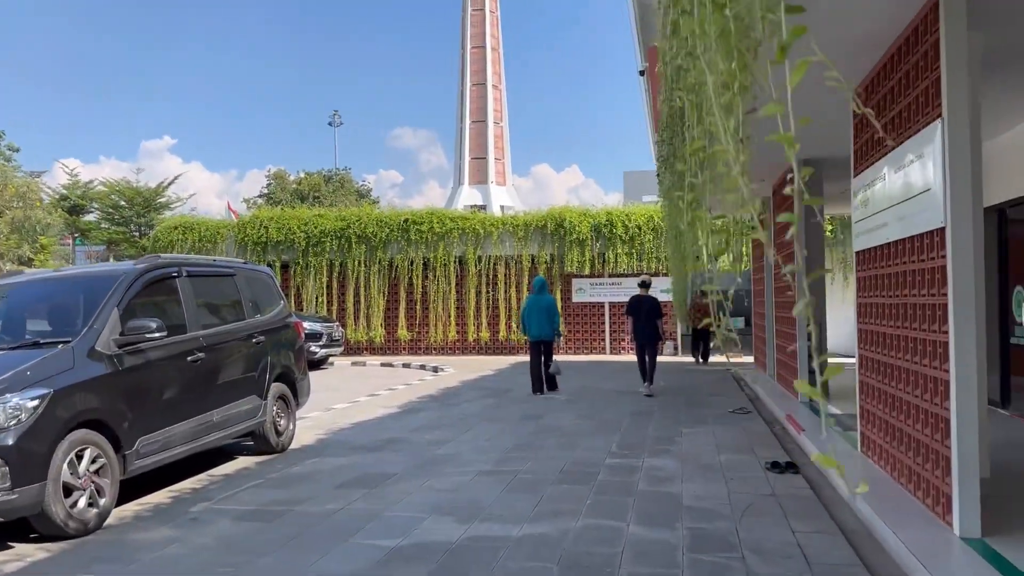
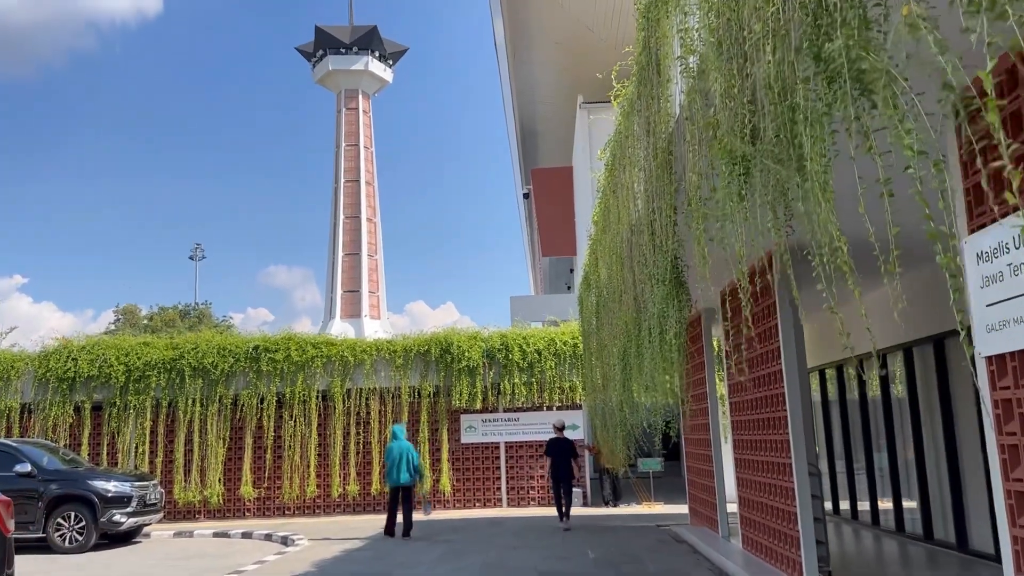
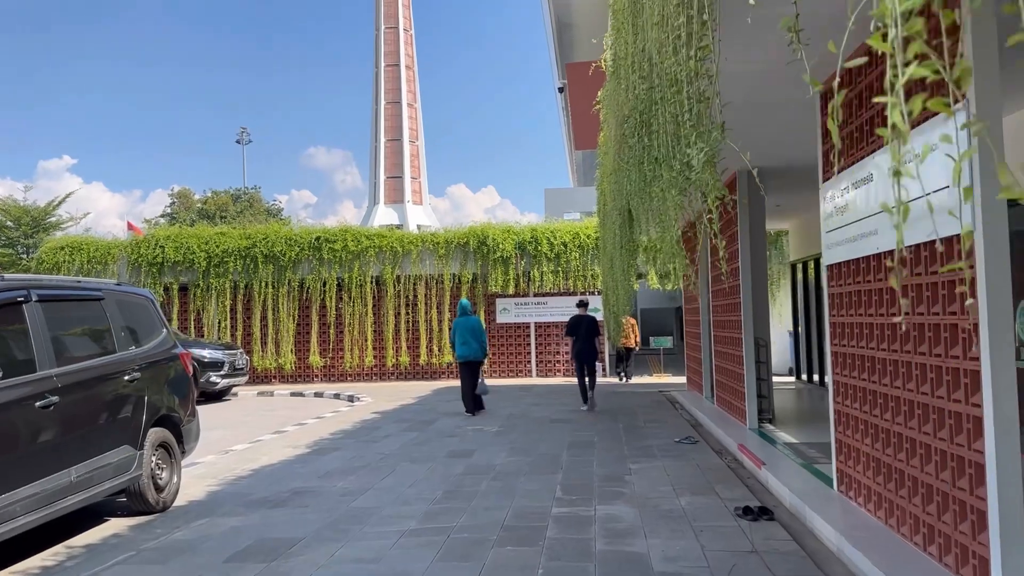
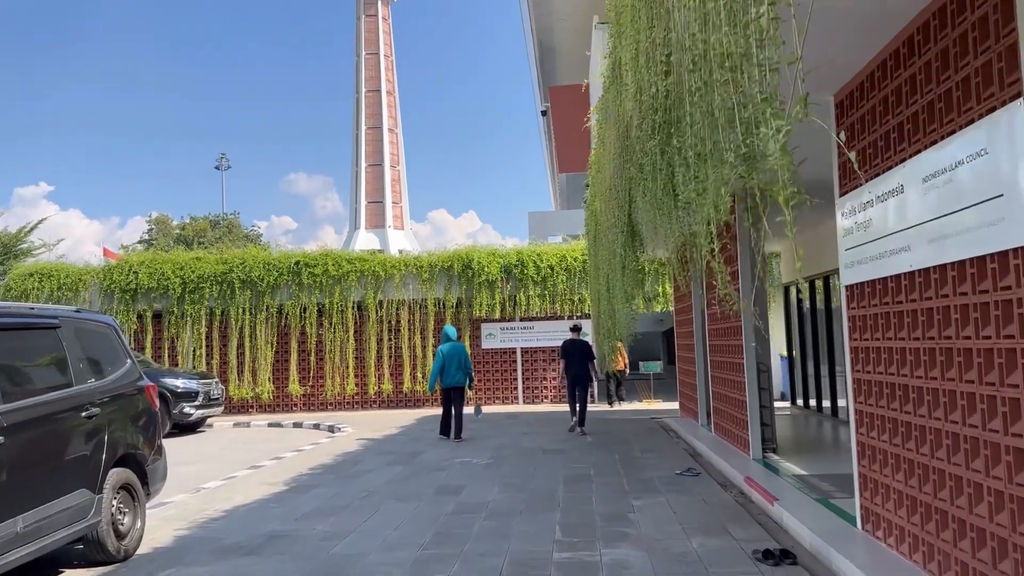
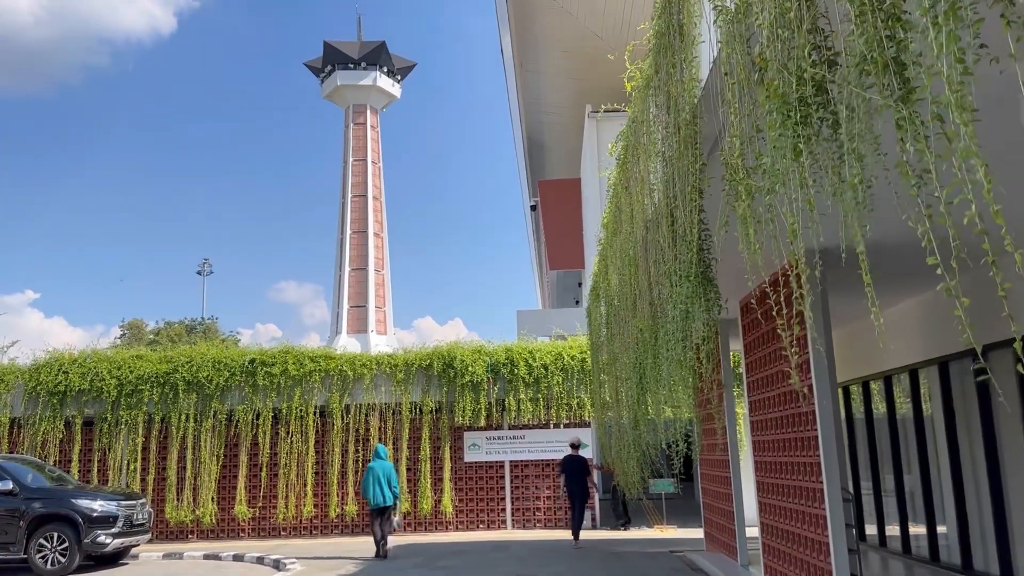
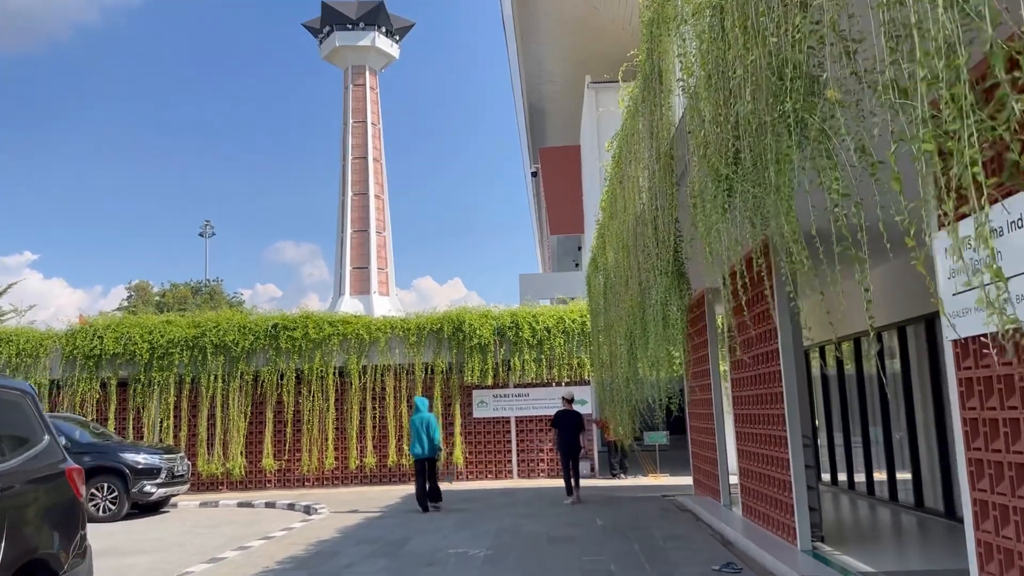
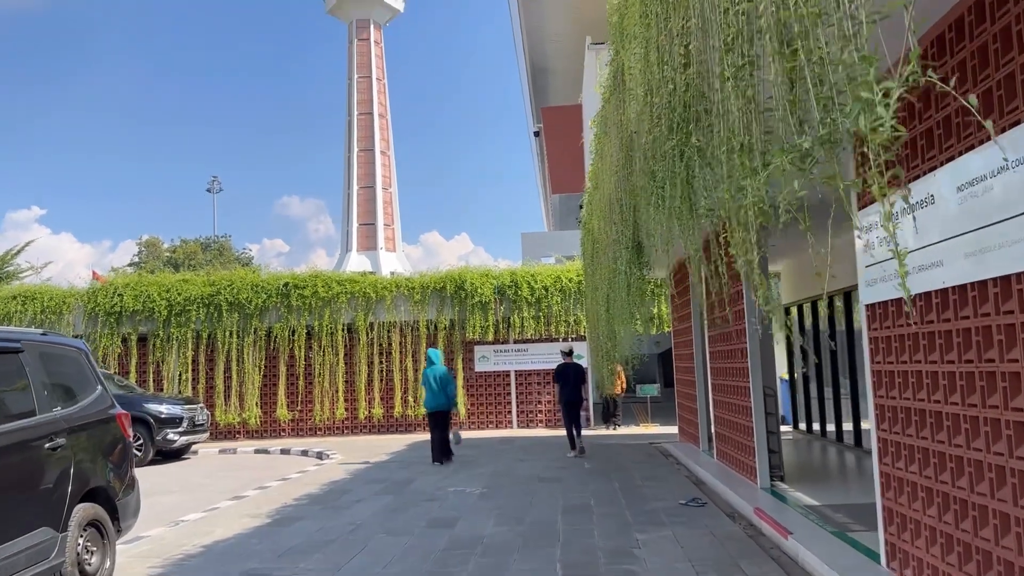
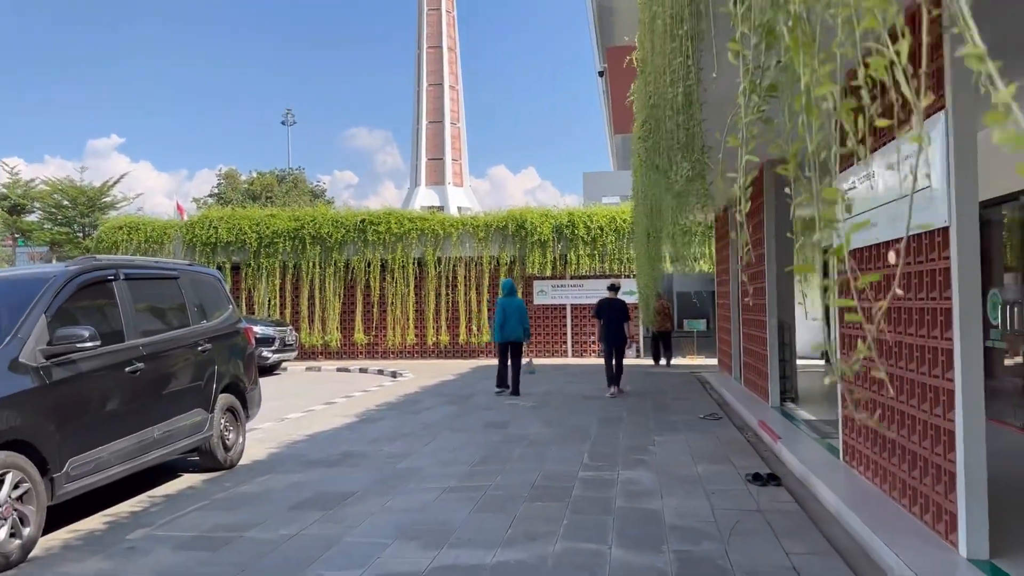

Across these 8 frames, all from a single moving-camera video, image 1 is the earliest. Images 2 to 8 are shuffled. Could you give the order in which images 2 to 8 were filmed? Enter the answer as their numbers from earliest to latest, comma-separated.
8, 3, 4, 7, 6, 2, 5
